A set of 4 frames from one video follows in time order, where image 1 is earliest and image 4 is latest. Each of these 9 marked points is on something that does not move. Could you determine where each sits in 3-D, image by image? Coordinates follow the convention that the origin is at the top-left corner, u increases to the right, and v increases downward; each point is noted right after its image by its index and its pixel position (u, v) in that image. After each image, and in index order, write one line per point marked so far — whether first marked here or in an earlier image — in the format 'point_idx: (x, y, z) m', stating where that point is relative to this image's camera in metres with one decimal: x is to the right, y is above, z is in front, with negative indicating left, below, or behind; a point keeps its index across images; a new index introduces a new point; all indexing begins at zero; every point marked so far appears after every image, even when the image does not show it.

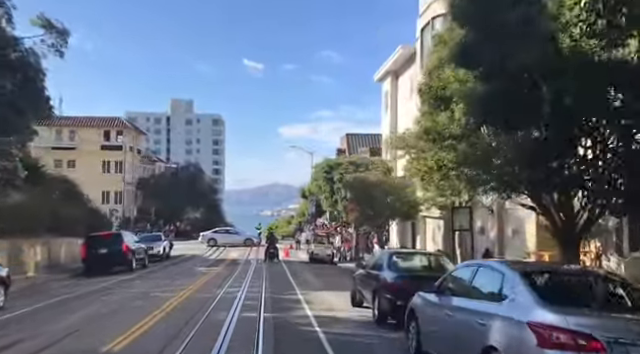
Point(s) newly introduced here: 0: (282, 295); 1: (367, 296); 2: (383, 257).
0: (-1.1, -3.4, +19.7) m
1: (+1.1, -2.6, +15.2) m
2: (+1.3, -1.8, +15.1) m
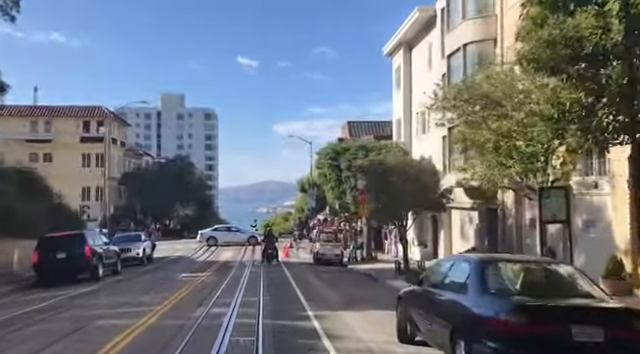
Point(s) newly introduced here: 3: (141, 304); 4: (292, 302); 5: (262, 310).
0: (-0.6, -2.8, +13.7) m
1: (+1.5, -2.1, +9.3) m
2: (+1.8, -1.2, +9.1) m
3: (-4.8, -3.3, +18.5) m
4: (-0.7, -3.1, +17.0) m
5: (-1.3, -3.0, +15.5) m
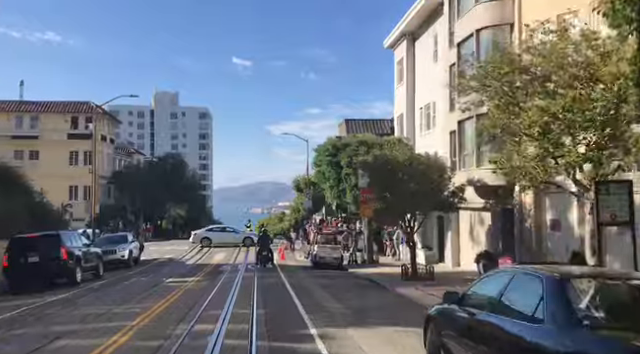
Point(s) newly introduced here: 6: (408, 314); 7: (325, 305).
0: (-0.6, -2.7, +11.4) m
1: (+1.6, -1.9, +7.0) m
2: (+1.9, -1.1, +6.9) m
3: (-4.7, -3.2, +16.2) m
4: (-0.6, -3.0, +14.7) m
5: (-1.2, -2.8, +13.2) m
6: (+2.0, -3.1, +15.6) m
7: (+0.1, -3.3, +17.9) m
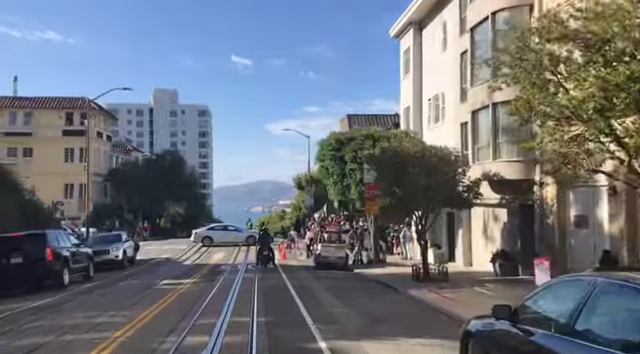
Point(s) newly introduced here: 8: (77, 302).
0: (-0.4, -2.5, +9.8) m
1: (+1.8, -1.8, +5.4) m
2: (+2.1, -0.9, +5.2) m
3: (-4.6, -3.0, +14.5) m
4: (-0.5, -2.8, +13.1) m
5: (-1.1, -2.7, +11.5) m
6: (+2.1, -2.9, +14.0) m
7: (+0.3, -3.1, +16.3) m
8: (-6.9, -3.6, +19.8) m
